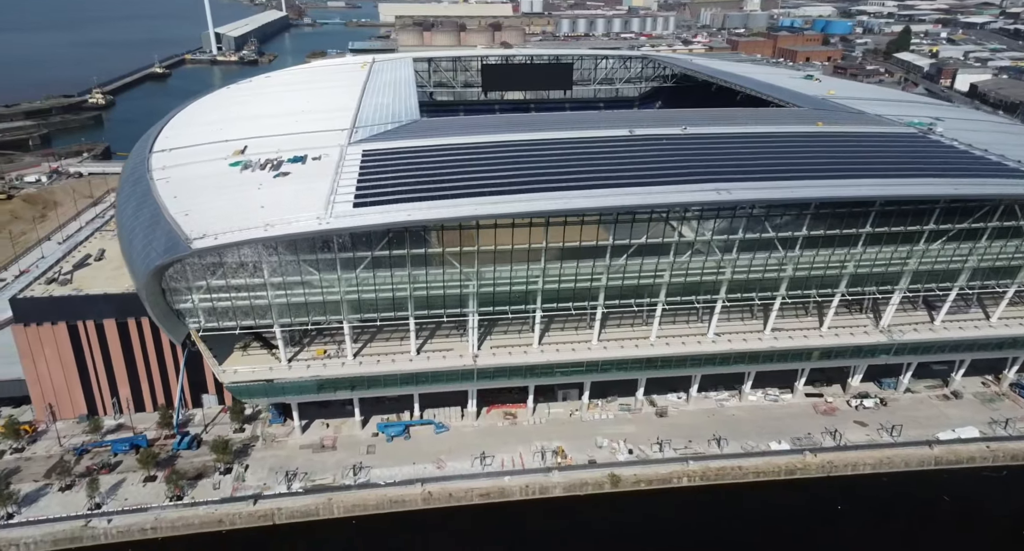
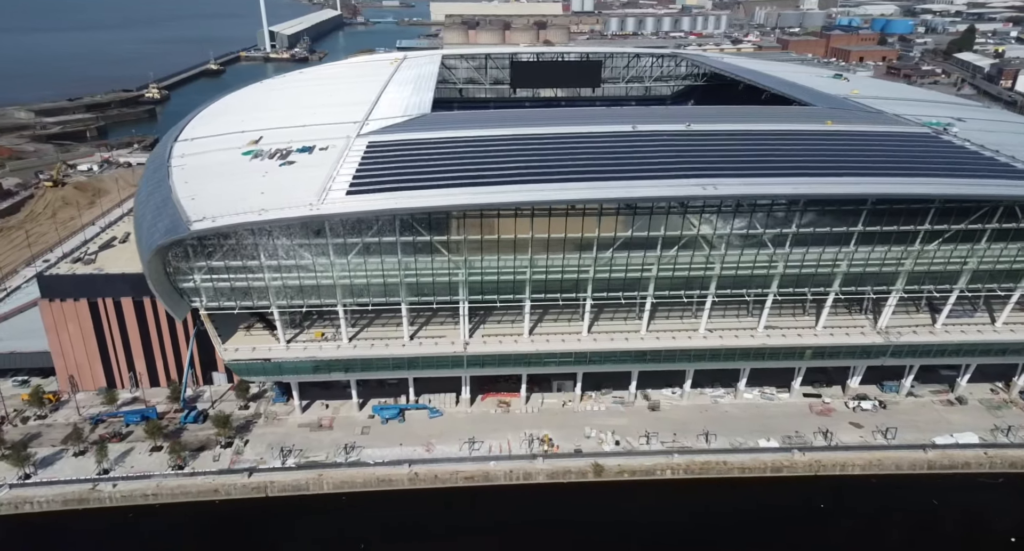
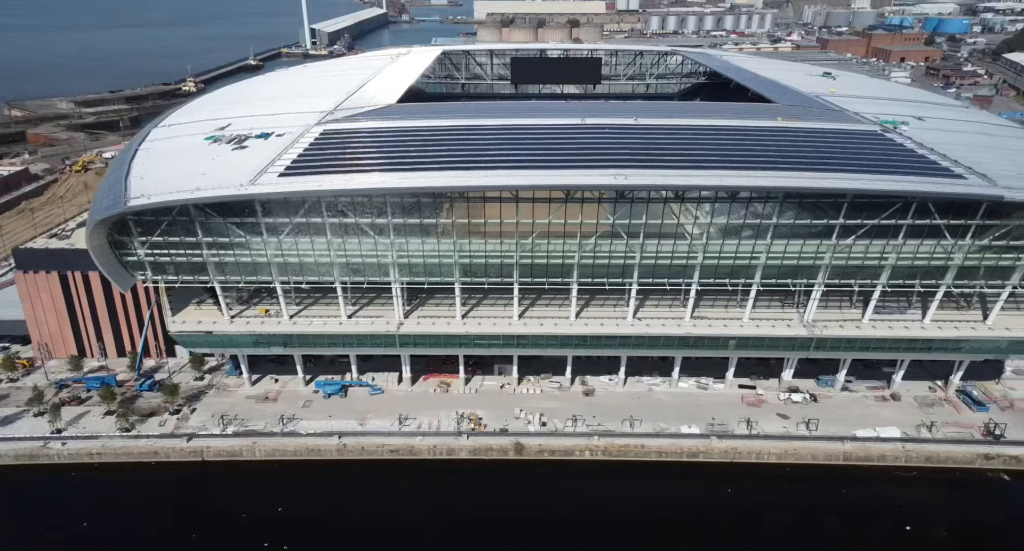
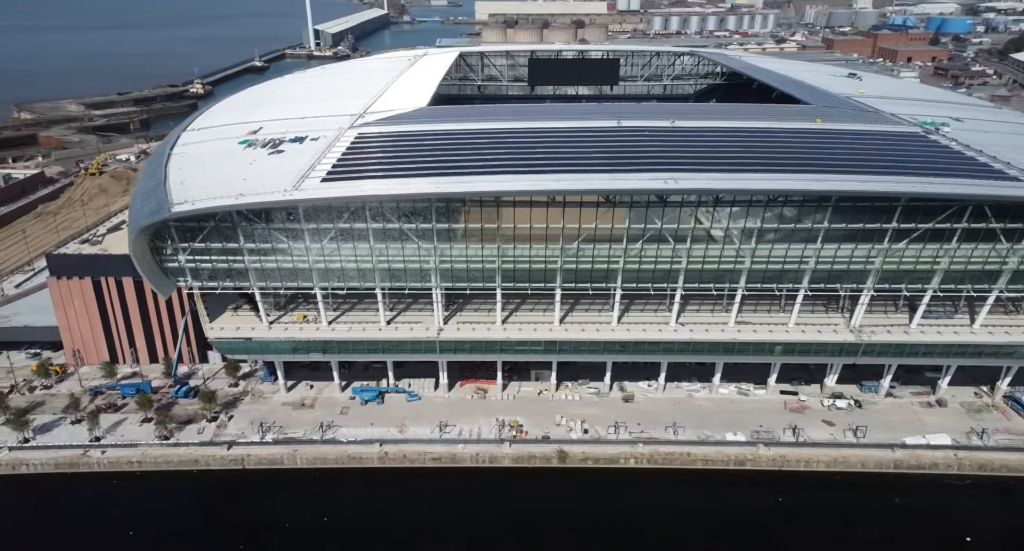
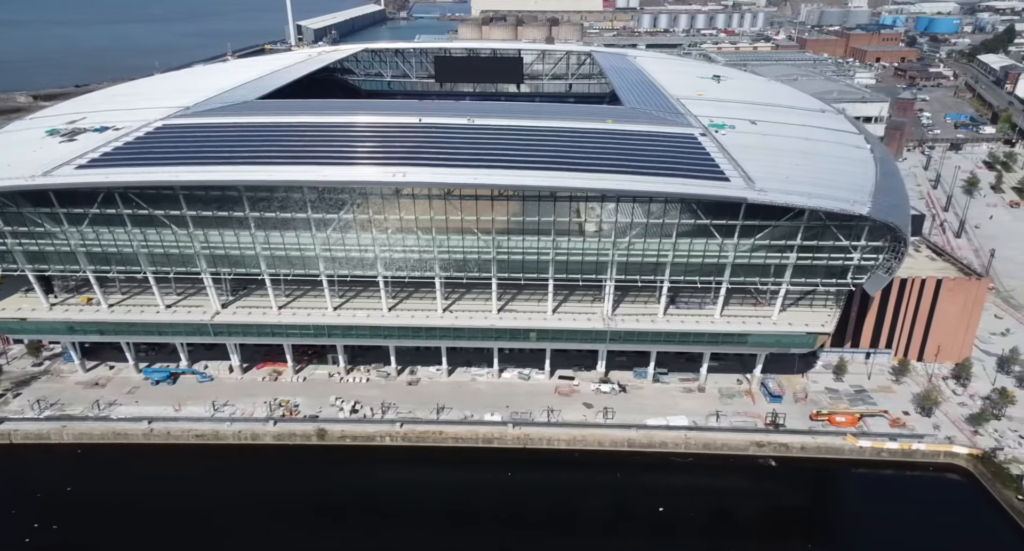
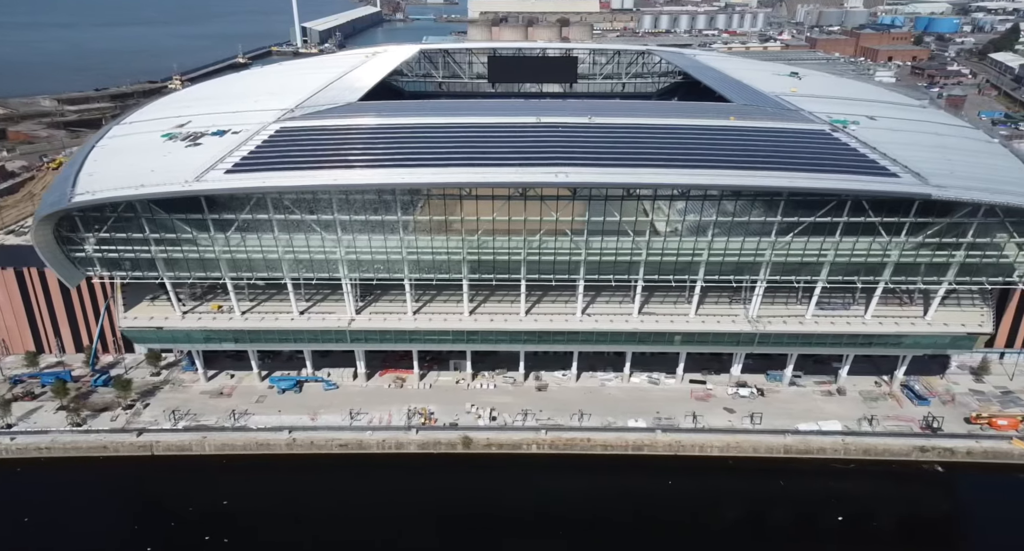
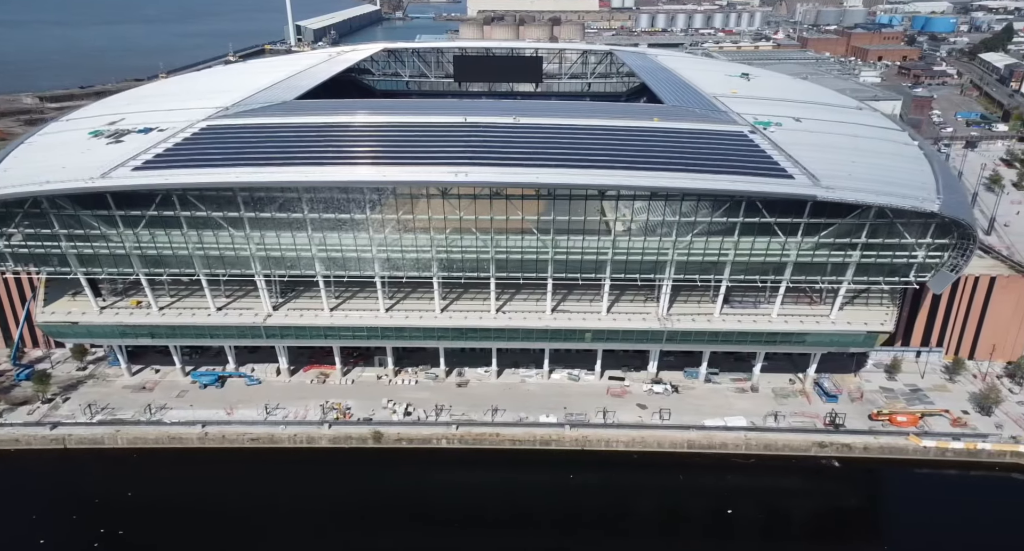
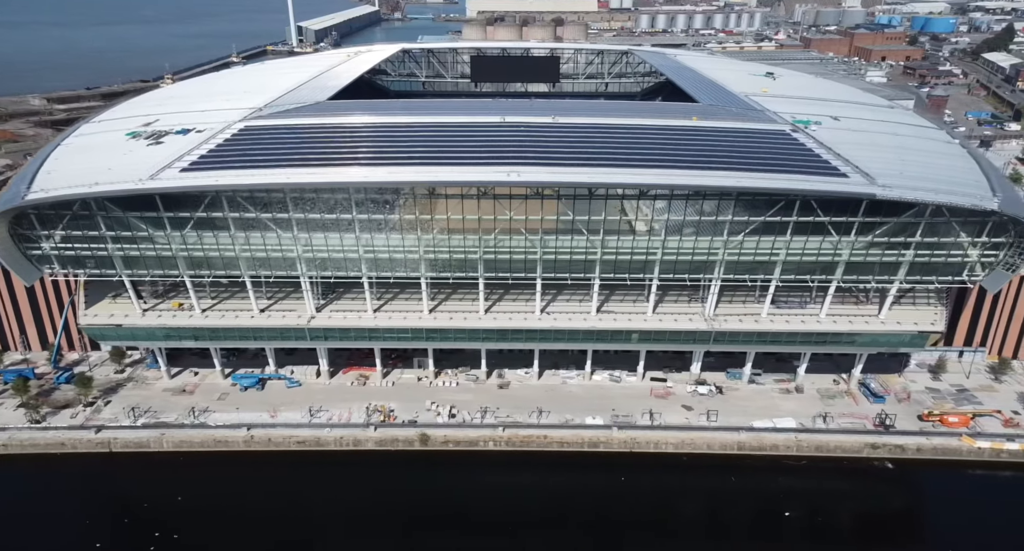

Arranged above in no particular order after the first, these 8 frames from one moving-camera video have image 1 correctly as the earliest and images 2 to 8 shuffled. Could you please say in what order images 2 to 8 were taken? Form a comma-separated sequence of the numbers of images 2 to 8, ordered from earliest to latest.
2, 4, 3, 6, 8, 7, 5
